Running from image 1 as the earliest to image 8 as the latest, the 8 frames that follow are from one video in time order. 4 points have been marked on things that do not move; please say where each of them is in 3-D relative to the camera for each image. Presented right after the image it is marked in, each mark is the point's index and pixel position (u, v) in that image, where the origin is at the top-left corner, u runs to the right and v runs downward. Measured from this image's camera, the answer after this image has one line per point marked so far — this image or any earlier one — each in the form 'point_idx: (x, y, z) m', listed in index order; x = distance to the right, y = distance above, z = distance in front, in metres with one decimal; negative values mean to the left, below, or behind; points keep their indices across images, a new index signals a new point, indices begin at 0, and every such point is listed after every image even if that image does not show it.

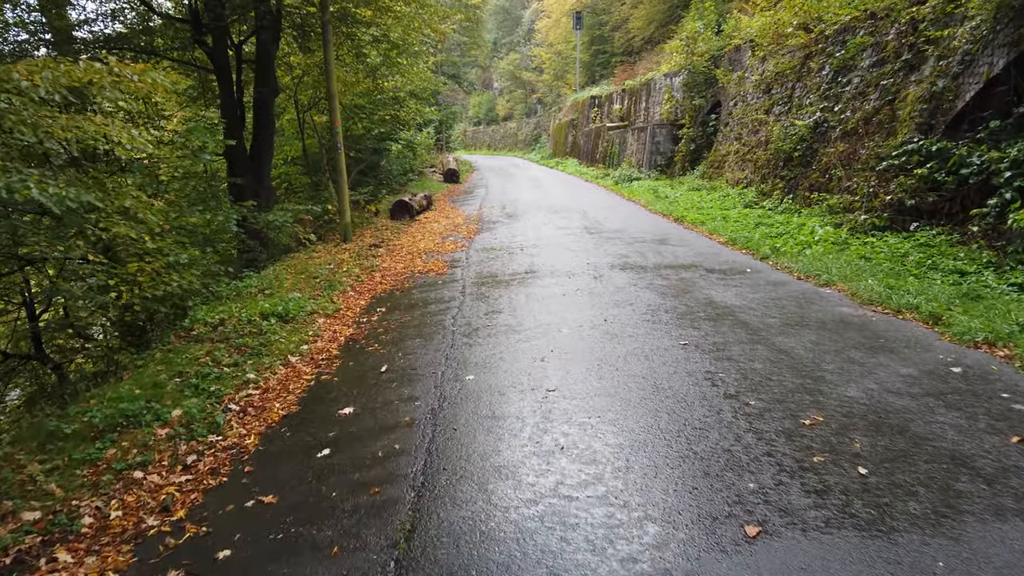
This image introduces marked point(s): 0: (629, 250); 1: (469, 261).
0: (+1.3, +0.4, +8.4) m
1: (-0.5, +0.3, +8.5) m
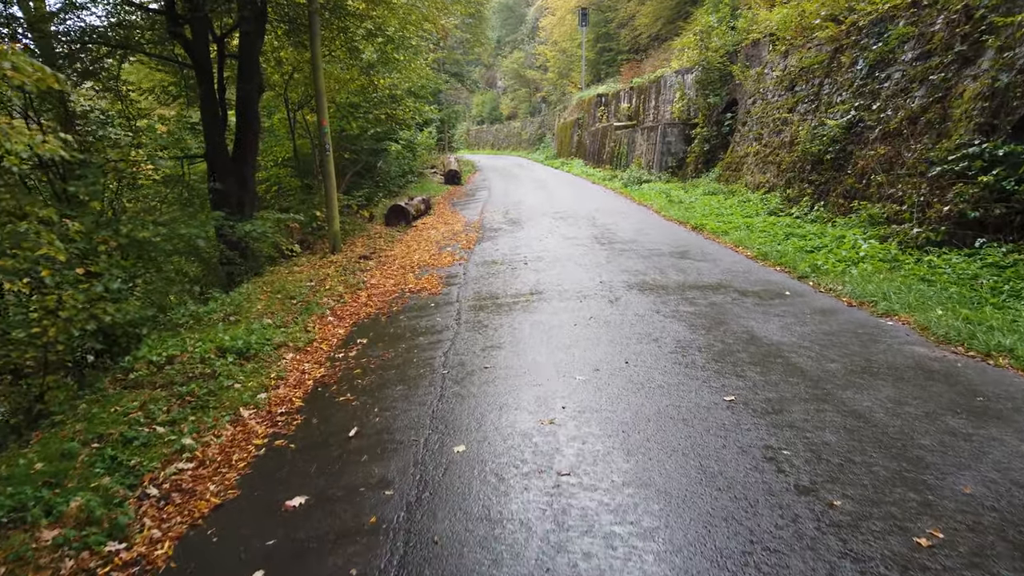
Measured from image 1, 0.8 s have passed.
0: (+1.4, +0.2, +7.5) m
1: (-0.5, +0.1, +7.6) m
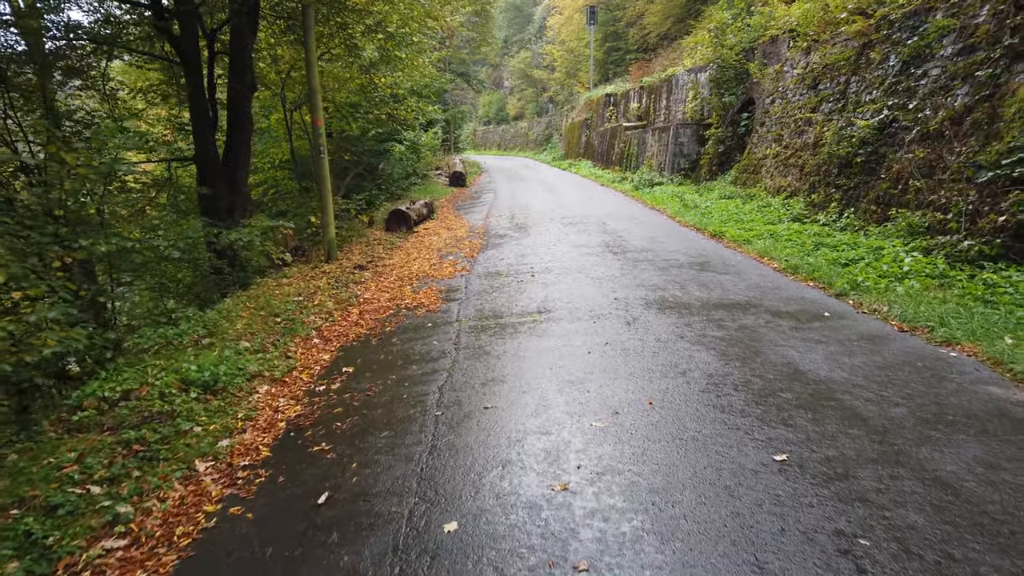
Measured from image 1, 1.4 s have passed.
0: (+1.4, +0.1, +6.8) m
1: (-0.4, 0.0, +7.0) m
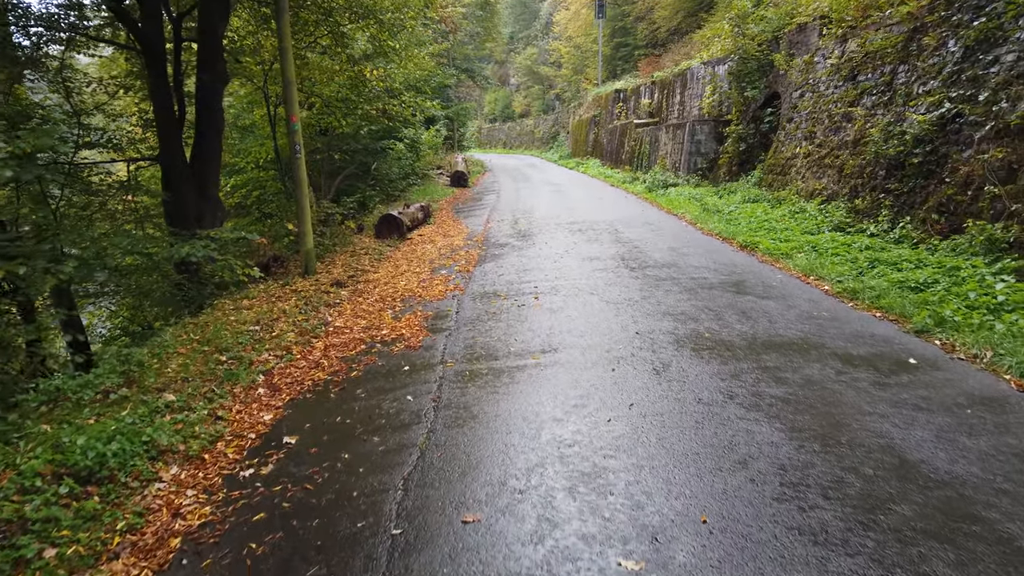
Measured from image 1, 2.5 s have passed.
0: (+1.4, -0.1, +5.7) m
1: (-0.4, -0.2, +5.8) m
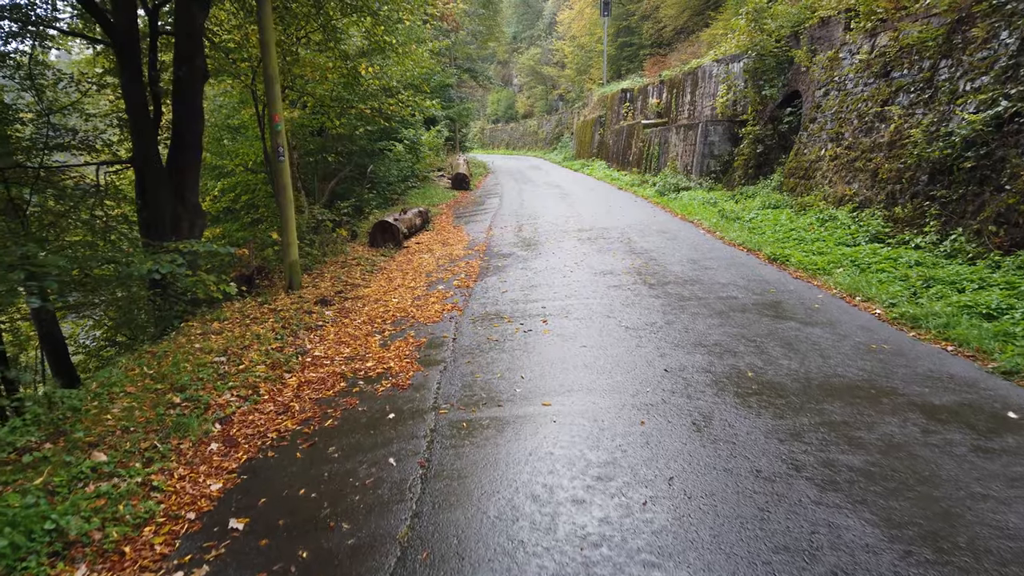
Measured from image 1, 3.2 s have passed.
0: (+1.4, -0.3, +4.9) m
1: (-0.4, -0.4, +5.0) m
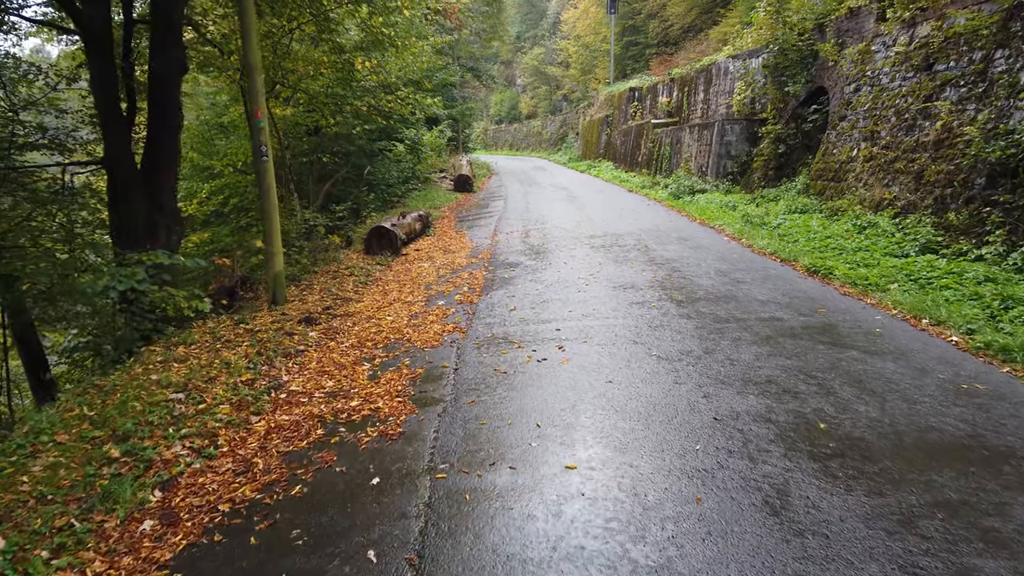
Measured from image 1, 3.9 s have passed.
0: (+1.5, -0.4, +4.1) m
1: (-0.3, -0.5, +4.3) m
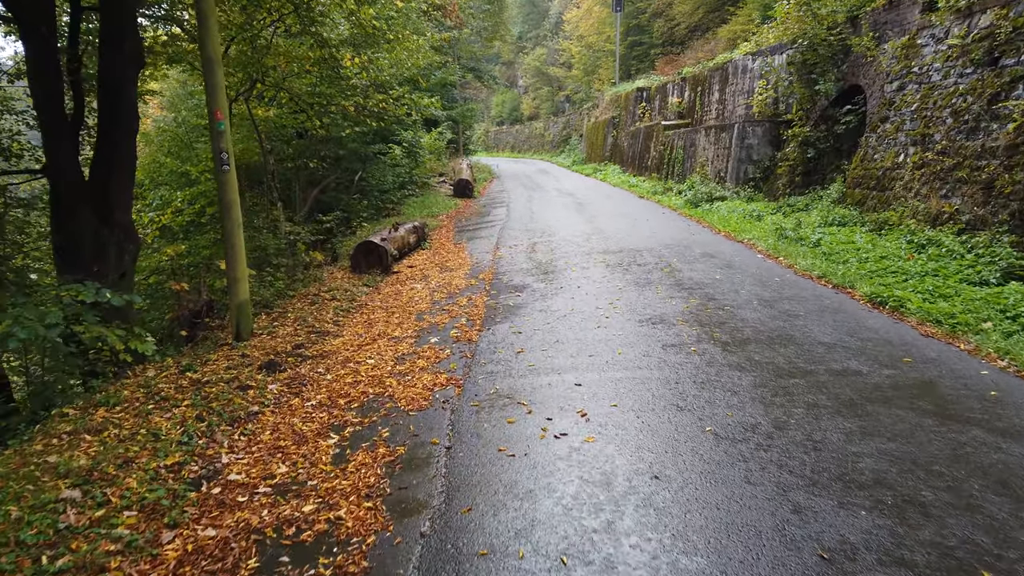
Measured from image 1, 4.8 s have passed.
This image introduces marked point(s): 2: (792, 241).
0: (+1.6, -0.7, +3.0) m
1: (-0.3, -0.8, +3.2) m
2: (+3.3, +0.5, +8.5) m
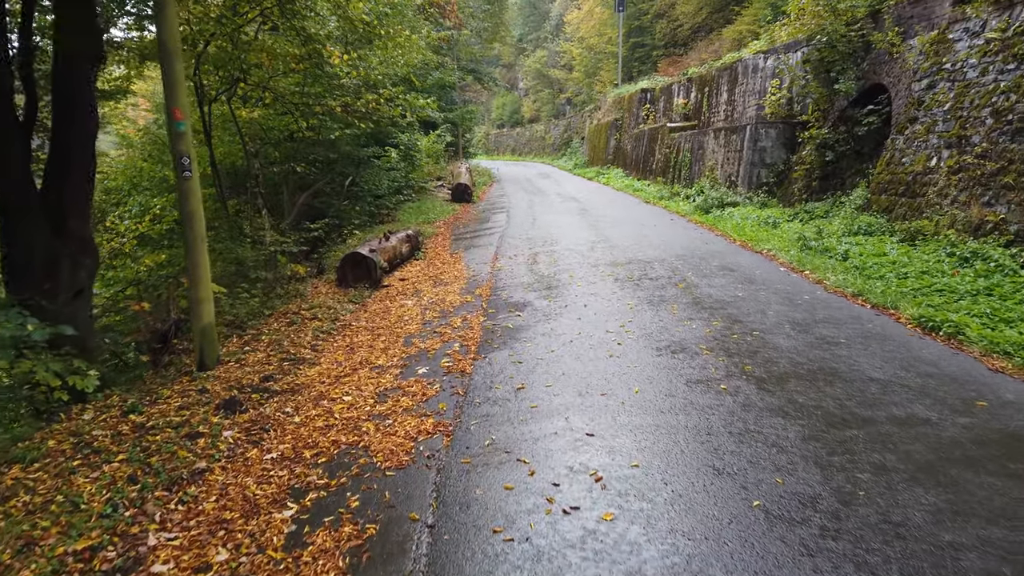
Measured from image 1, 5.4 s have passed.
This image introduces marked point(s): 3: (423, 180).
0: (+1.6, -0.8, +2.4) m
1: (-0.3, -0.9, +2.5) m
2: (+3.3, +0.4, +7.8) m
3: (-2.2, +2.7, +18.3) m
